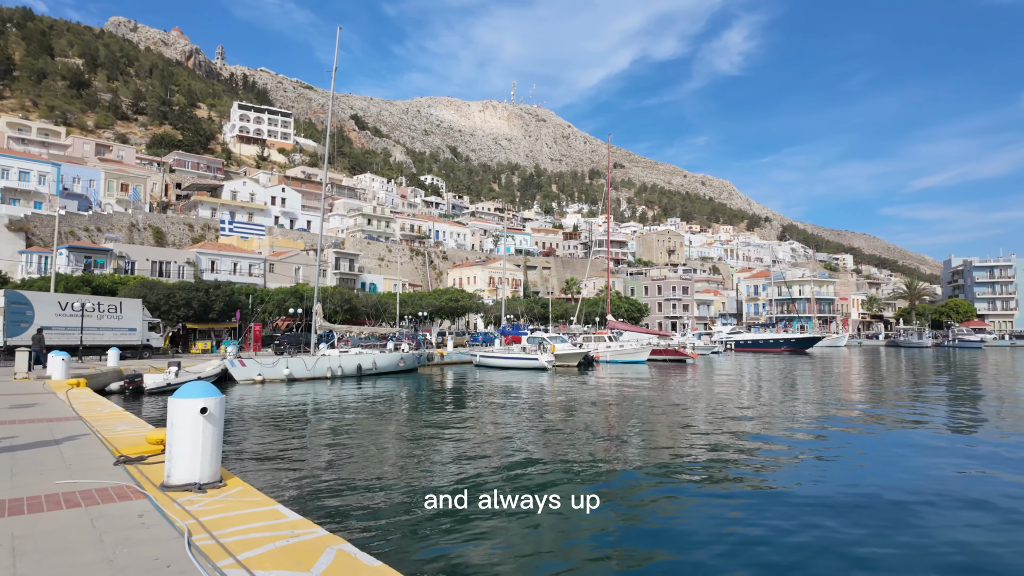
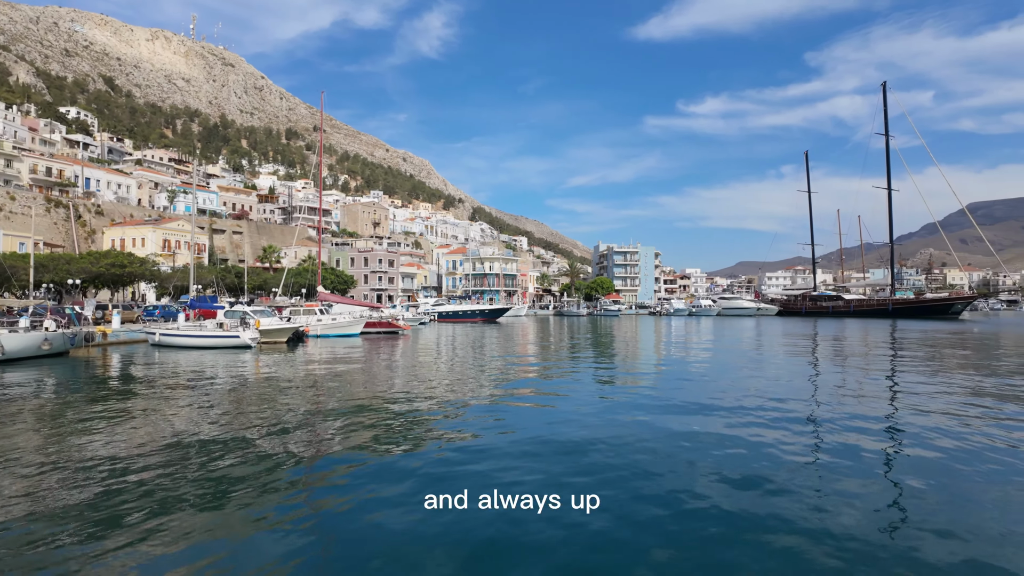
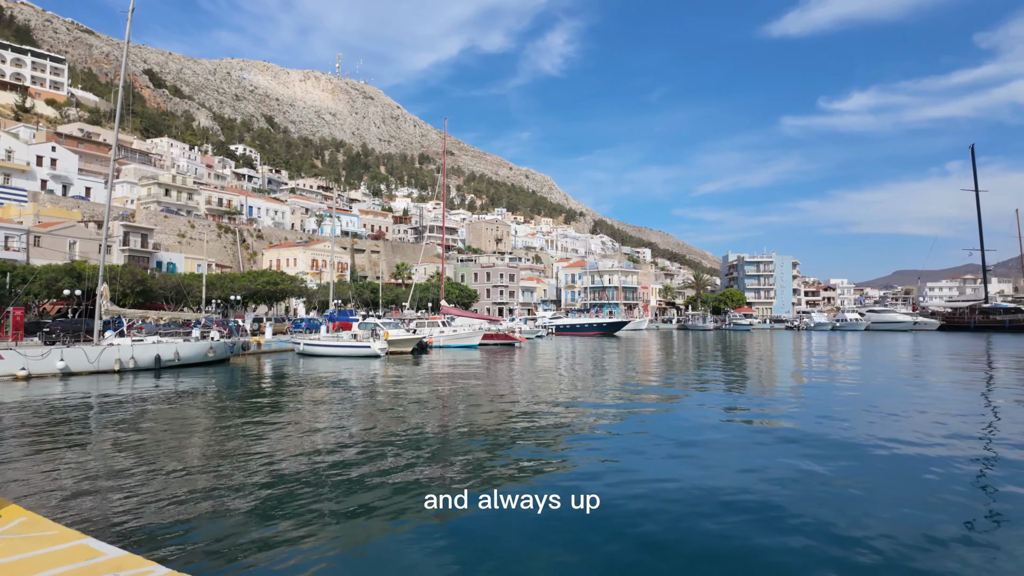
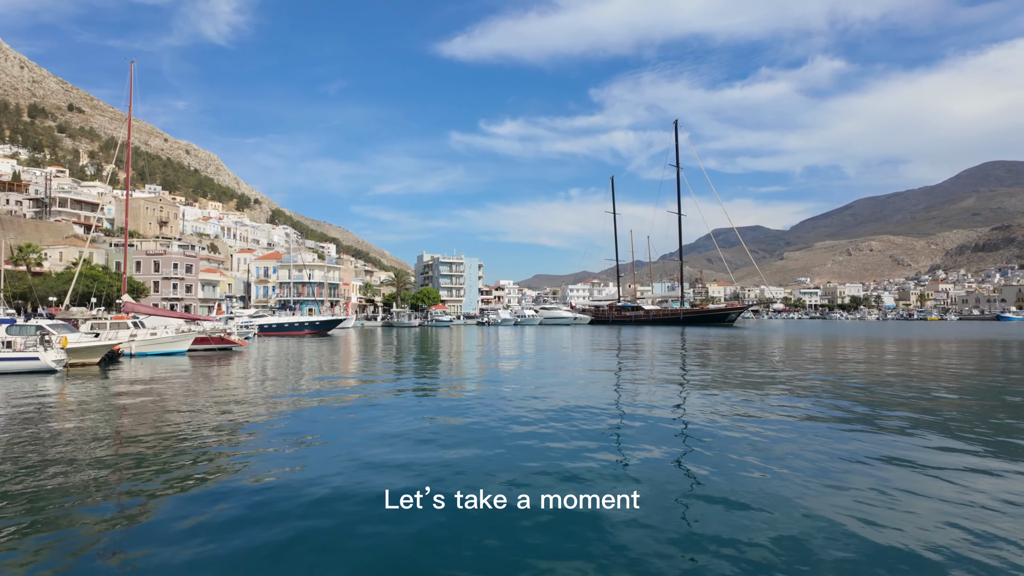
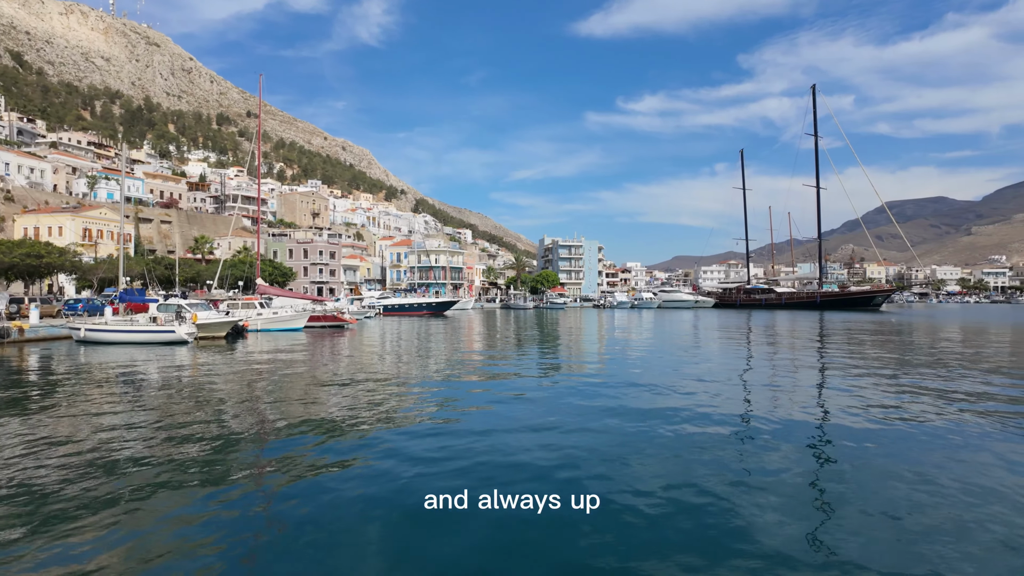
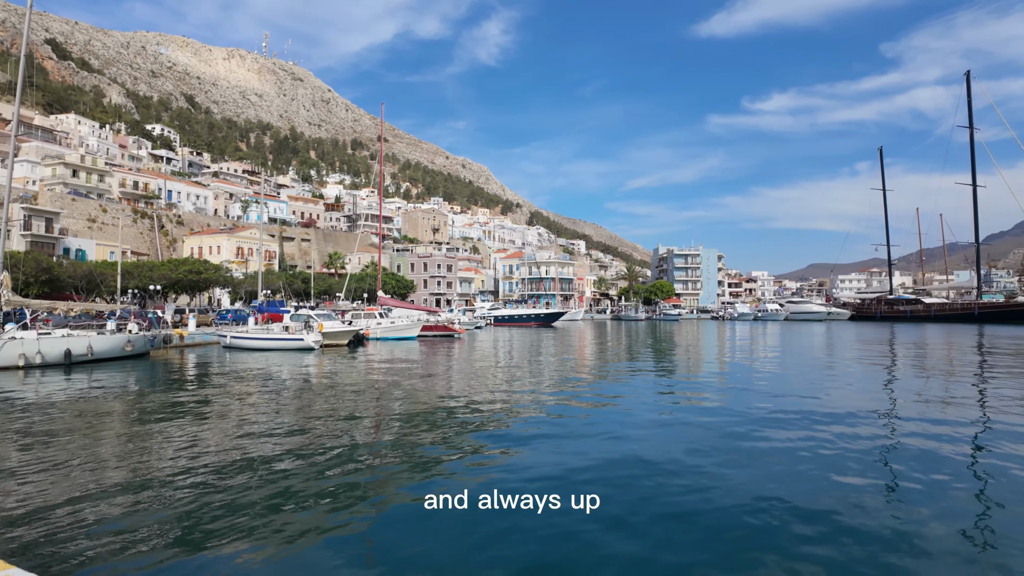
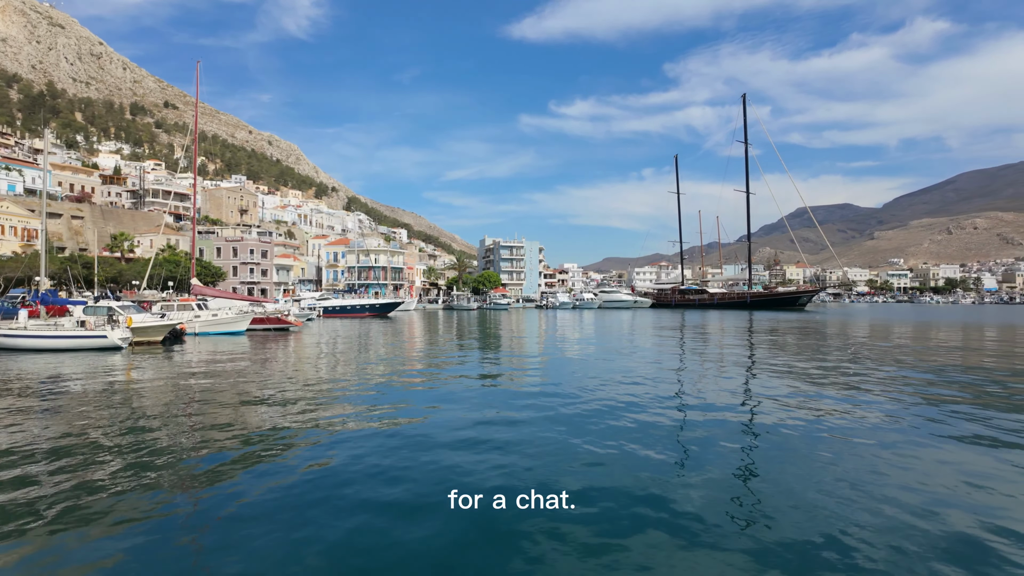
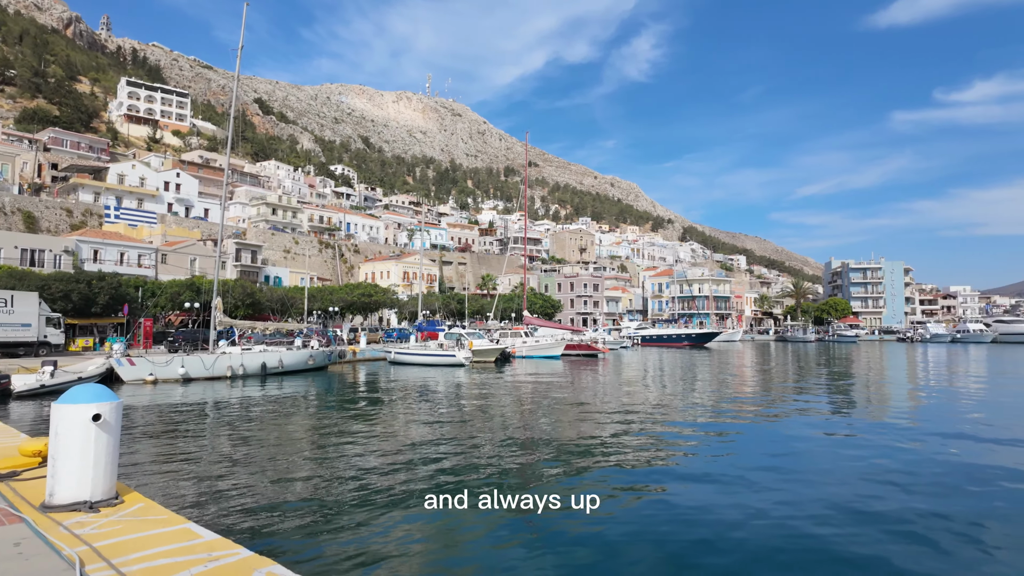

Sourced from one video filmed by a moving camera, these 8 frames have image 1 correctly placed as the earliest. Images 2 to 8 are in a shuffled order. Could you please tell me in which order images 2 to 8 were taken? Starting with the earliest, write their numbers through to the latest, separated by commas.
8, 3, 6, 2, 5, 7, 4
